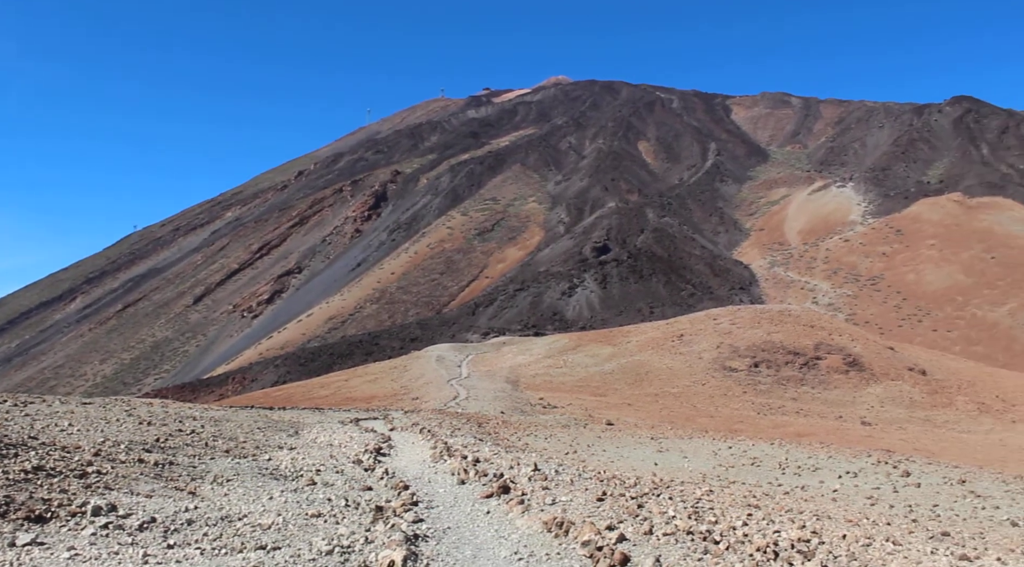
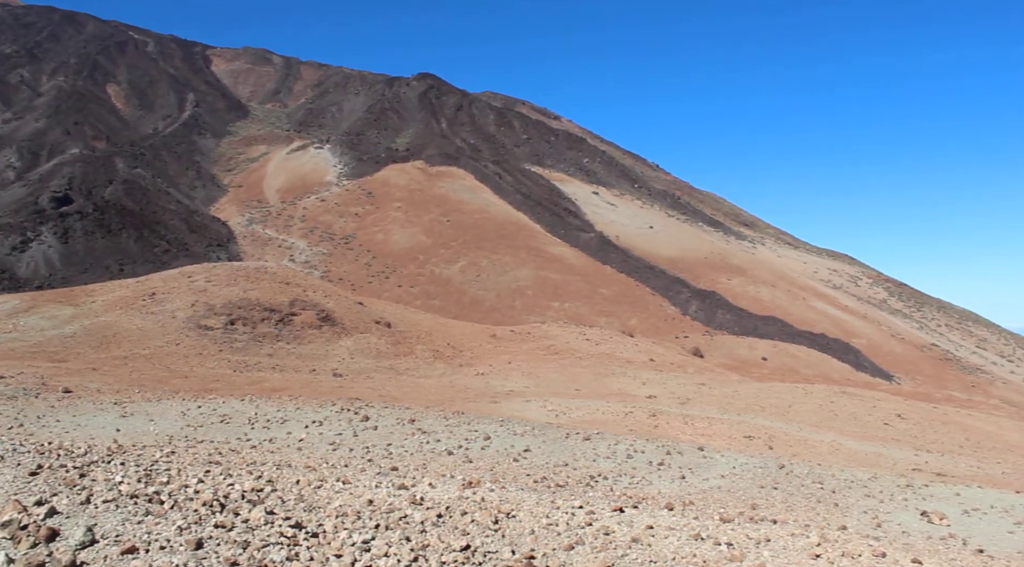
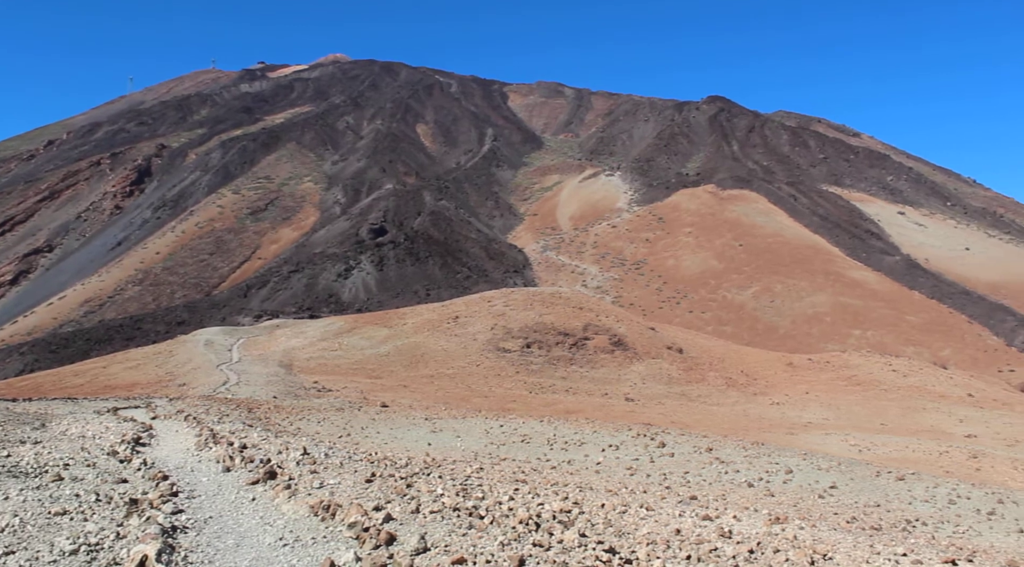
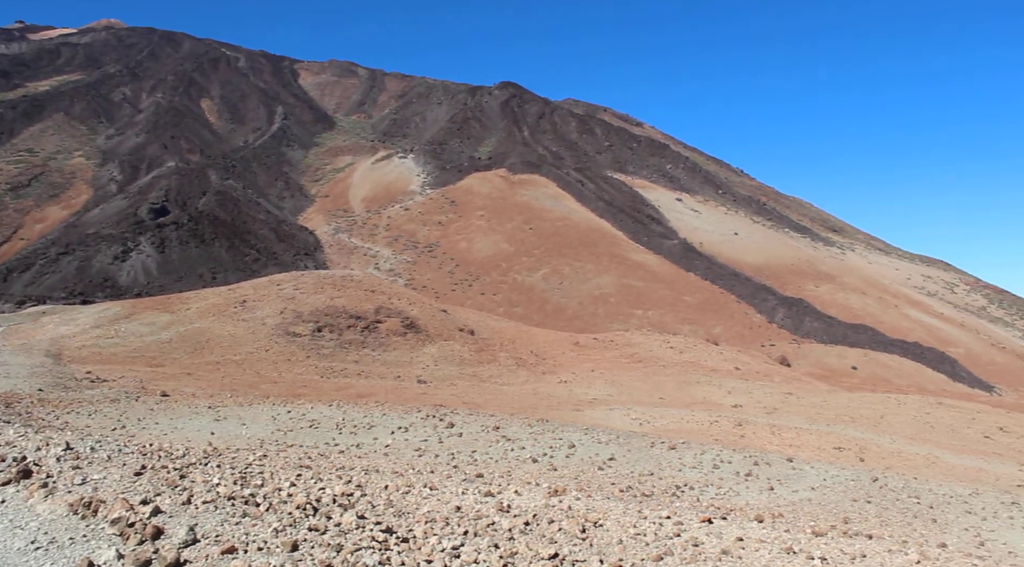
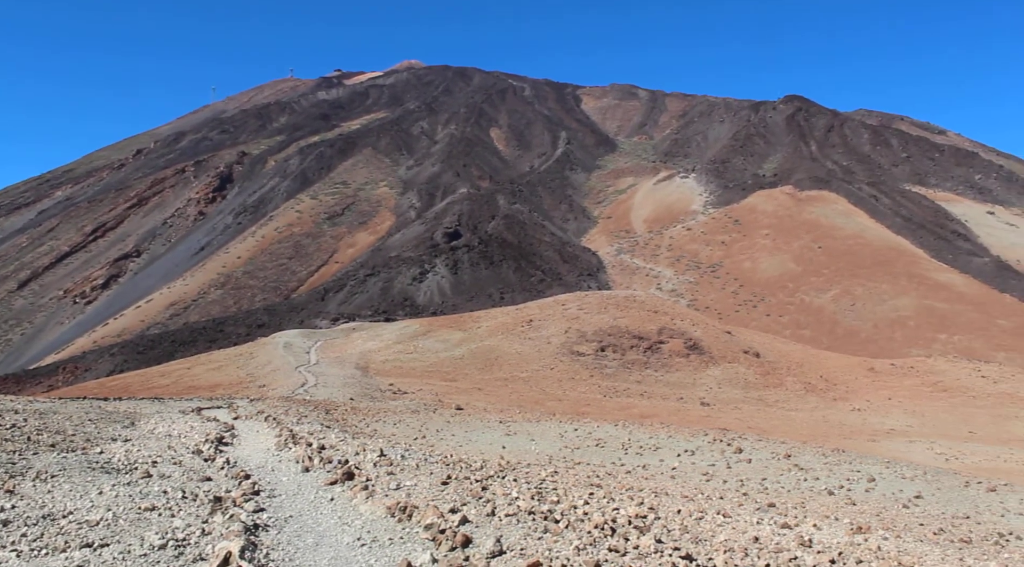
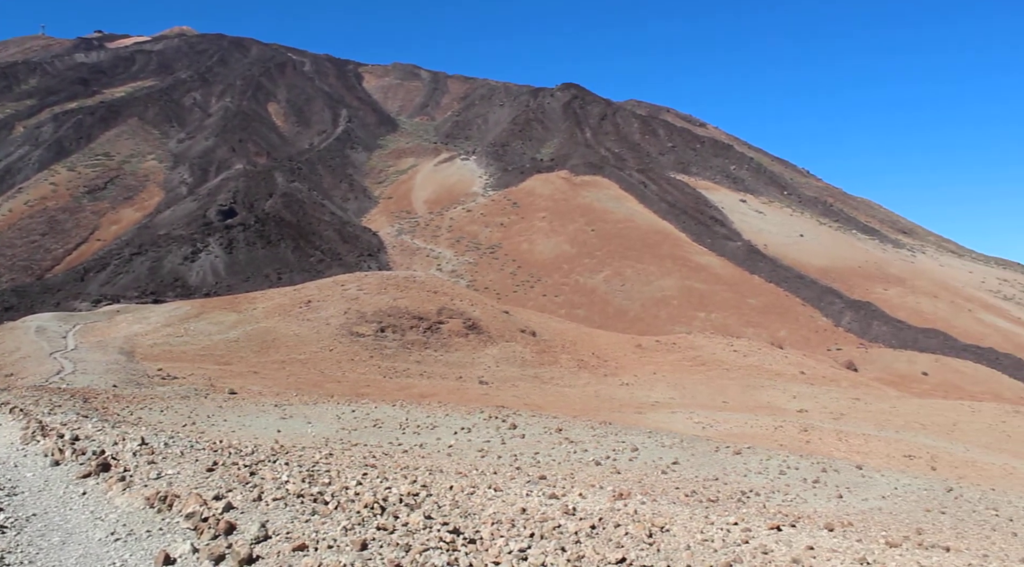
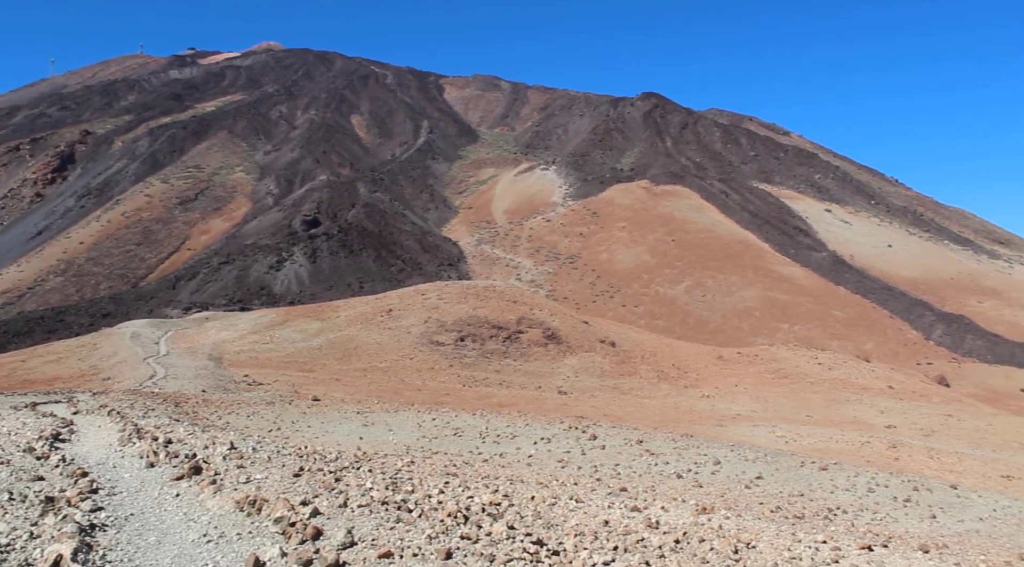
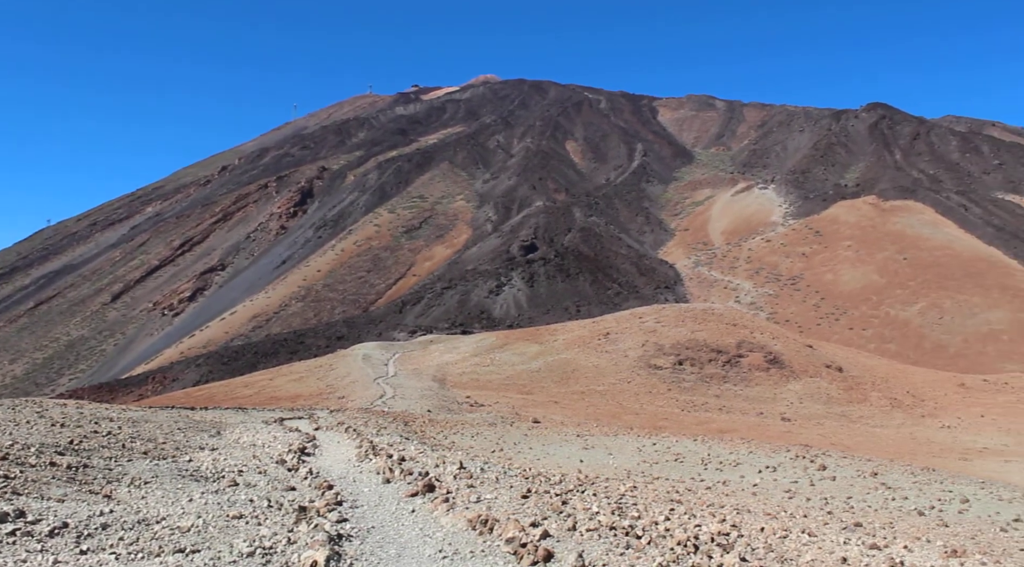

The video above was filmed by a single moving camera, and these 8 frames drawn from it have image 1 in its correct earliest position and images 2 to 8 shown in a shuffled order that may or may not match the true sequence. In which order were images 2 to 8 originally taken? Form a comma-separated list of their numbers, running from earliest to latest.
8, 5, 3, 7, 6, 4, 2
